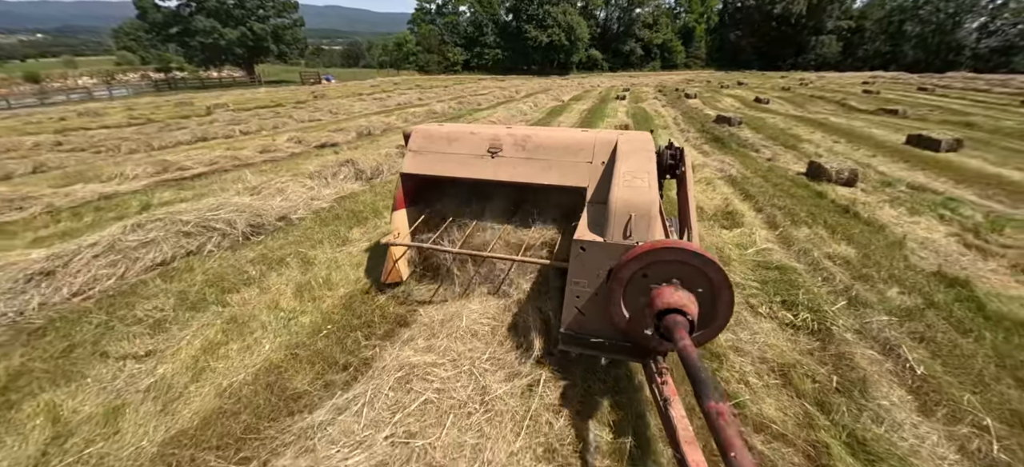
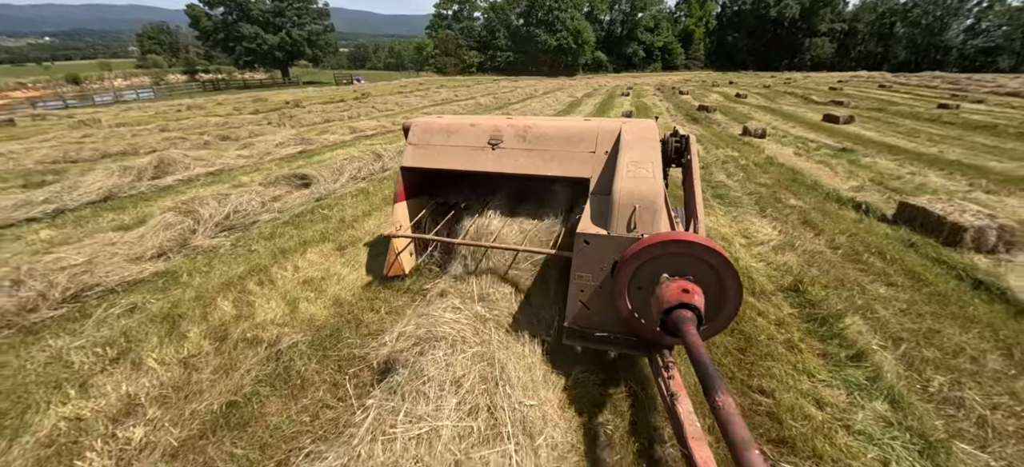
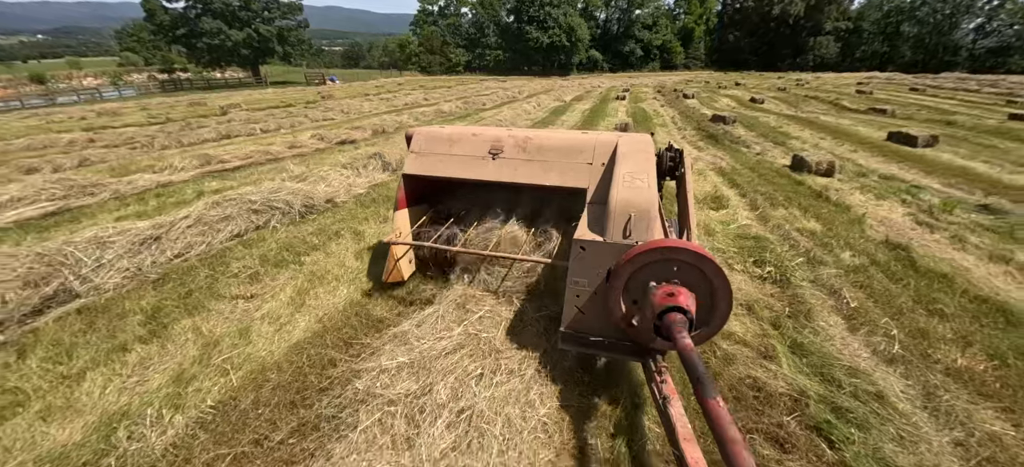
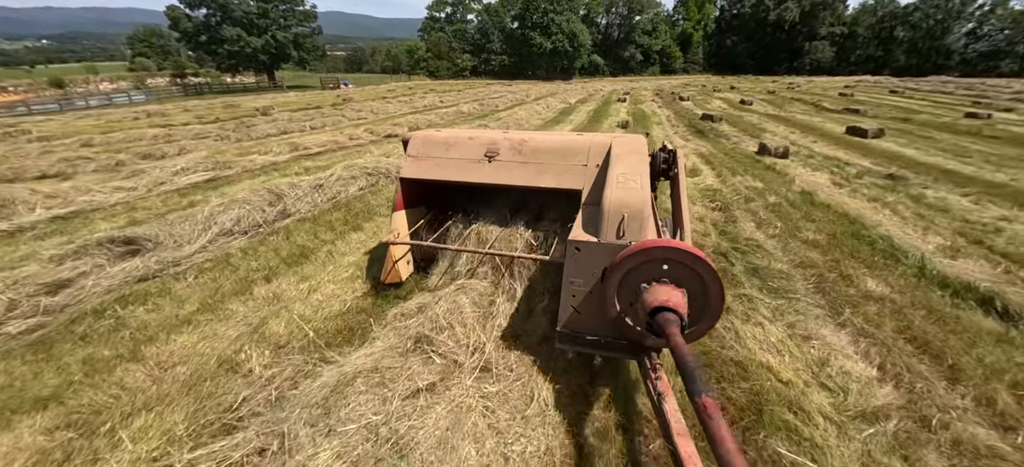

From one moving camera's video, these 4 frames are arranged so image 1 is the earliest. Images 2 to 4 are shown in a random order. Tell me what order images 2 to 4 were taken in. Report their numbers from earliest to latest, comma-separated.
3, 4, 2
